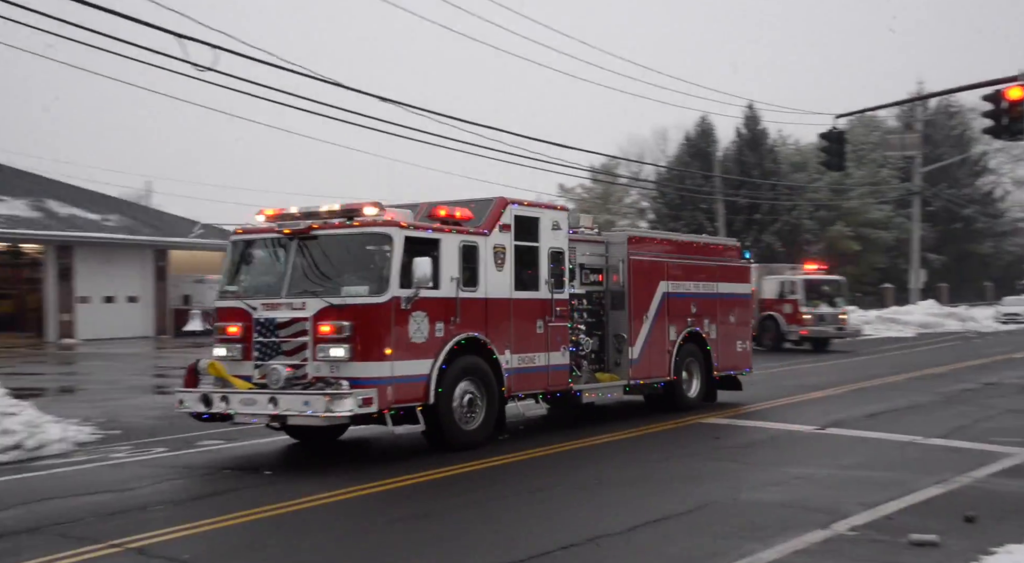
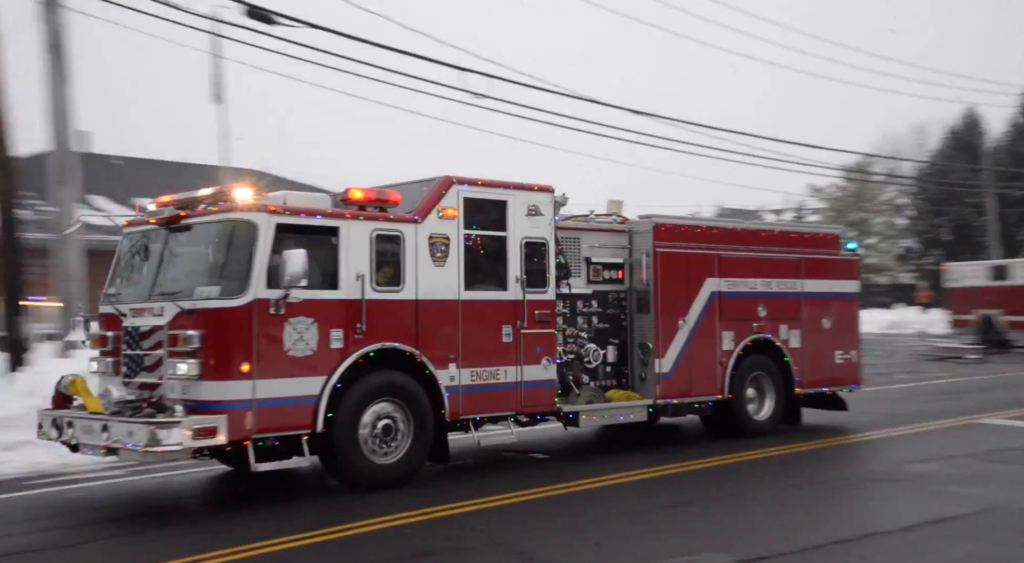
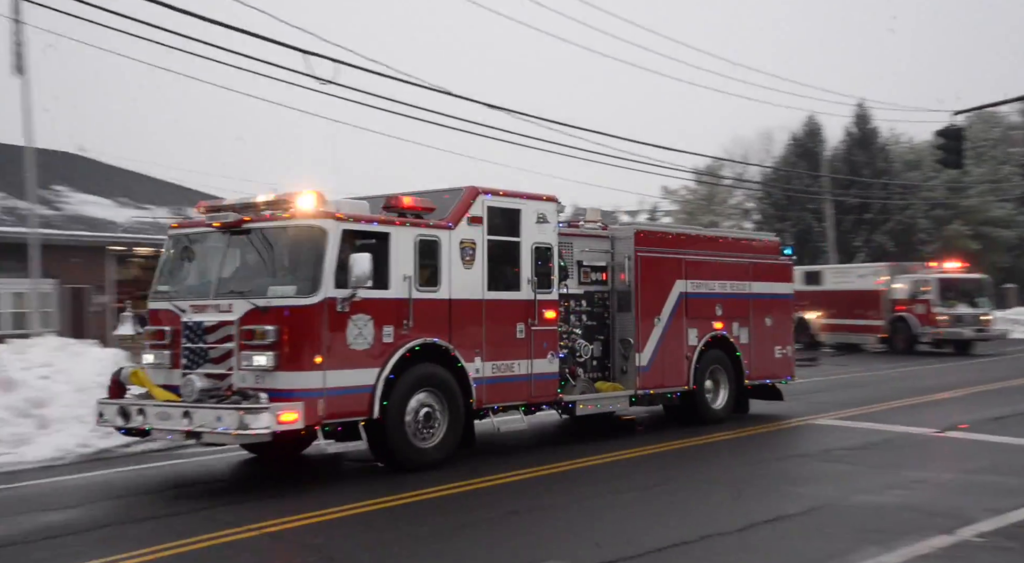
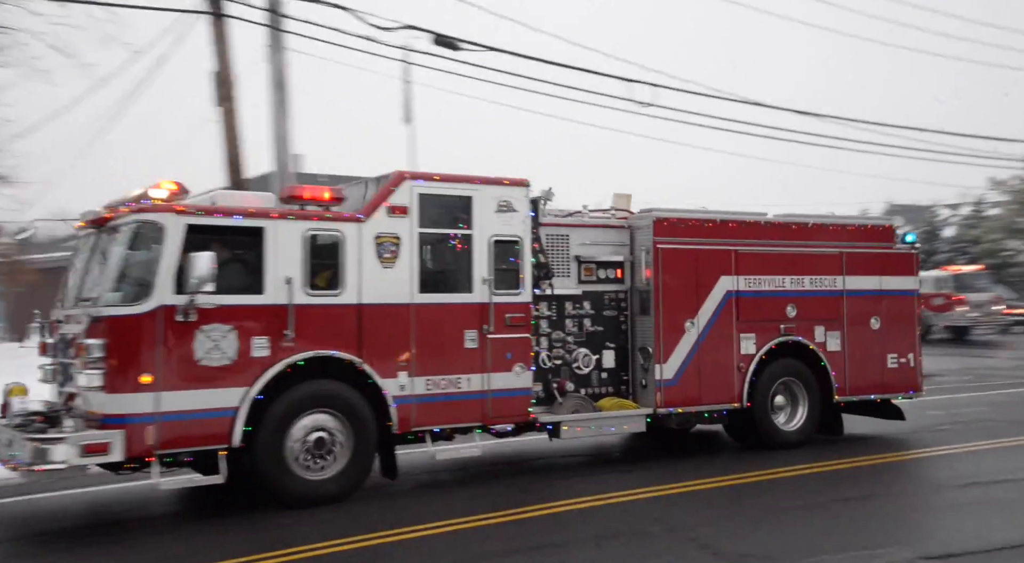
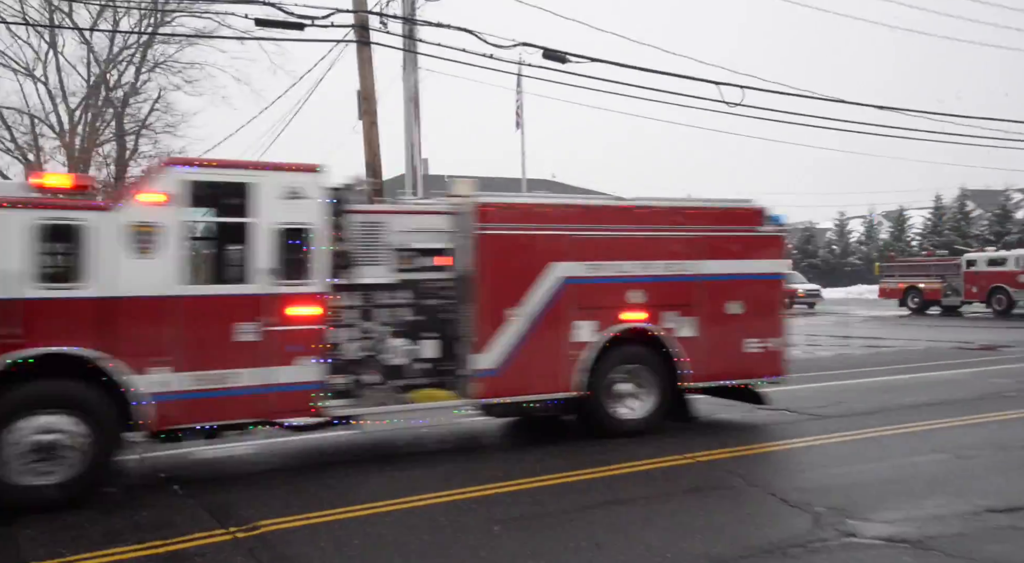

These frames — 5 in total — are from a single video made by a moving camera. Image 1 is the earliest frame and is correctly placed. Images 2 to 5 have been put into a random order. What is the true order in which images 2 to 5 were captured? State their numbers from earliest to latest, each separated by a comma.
3, 2, 4, 5
